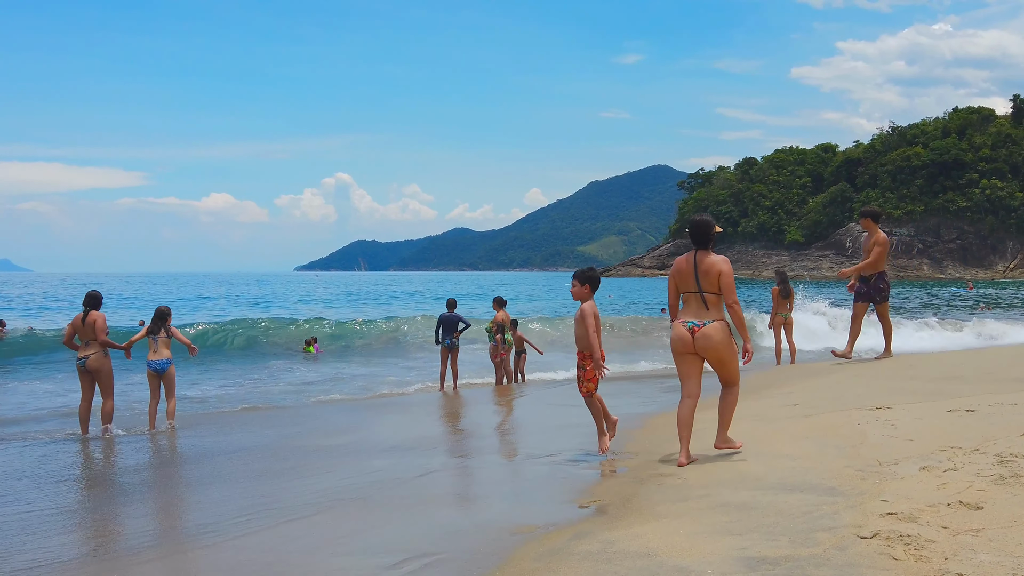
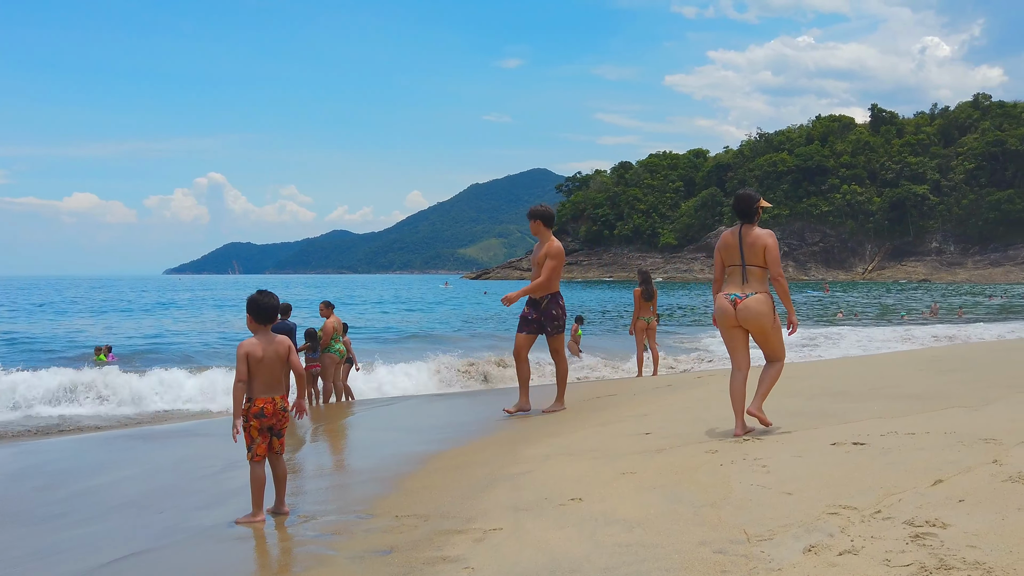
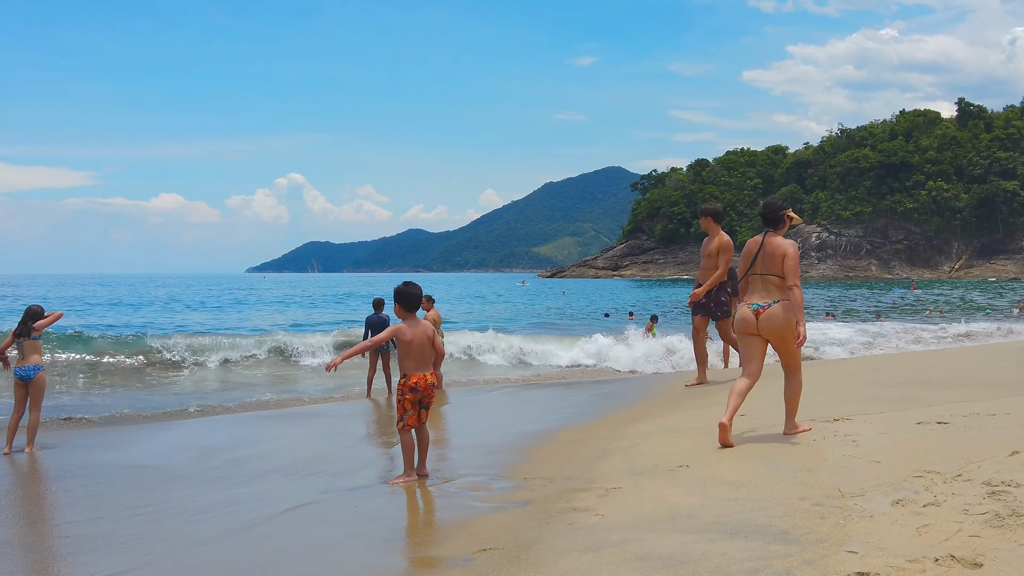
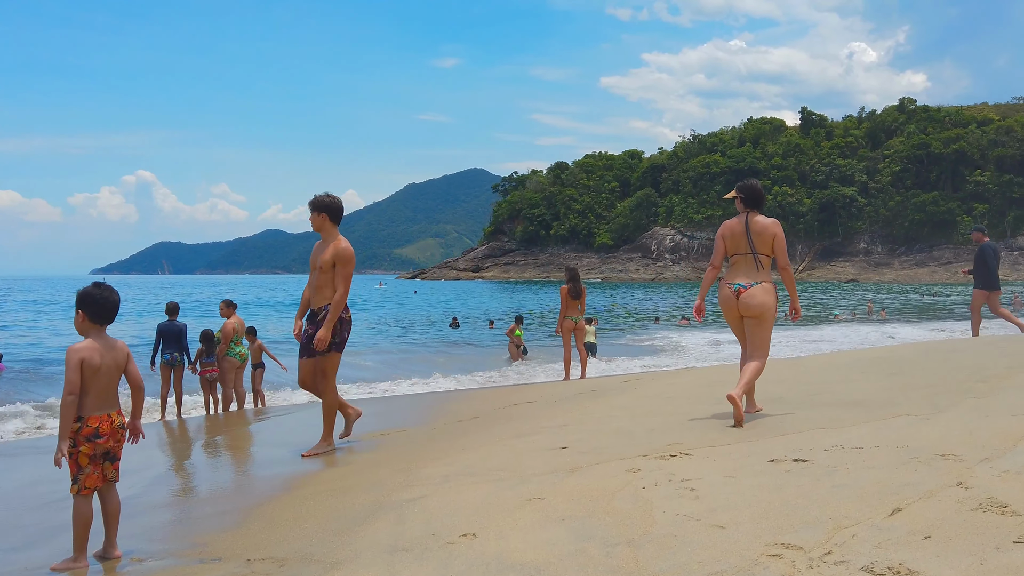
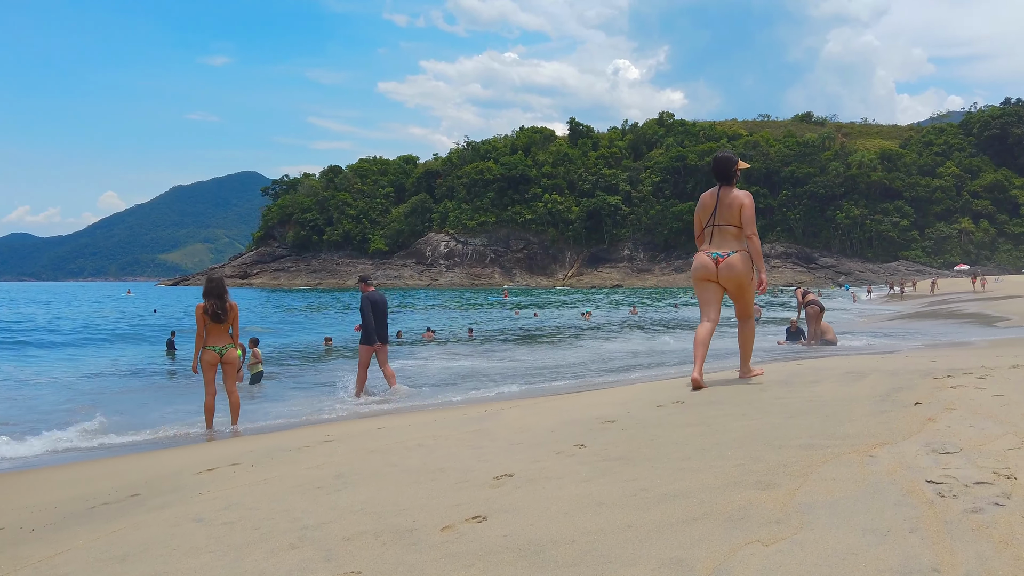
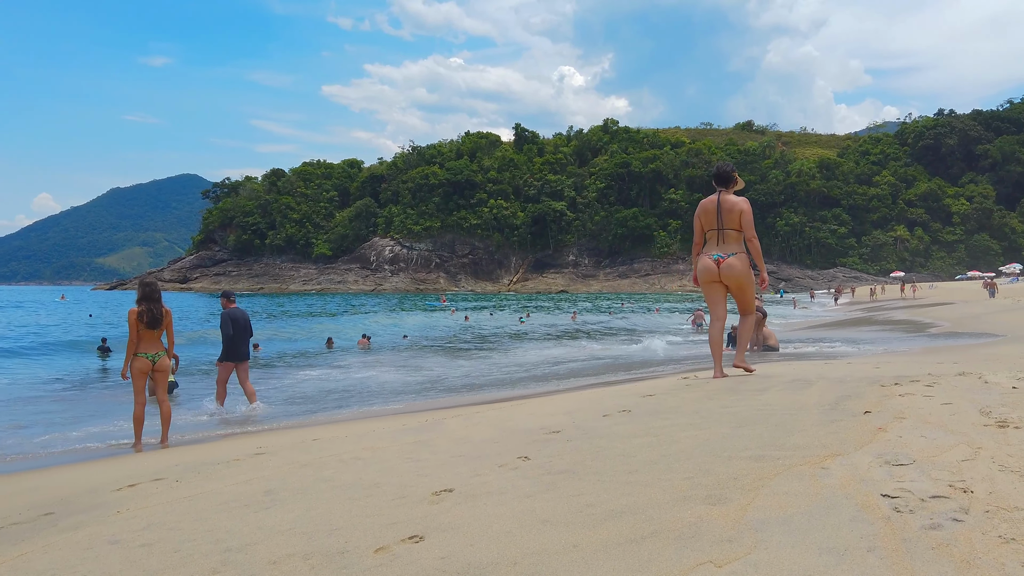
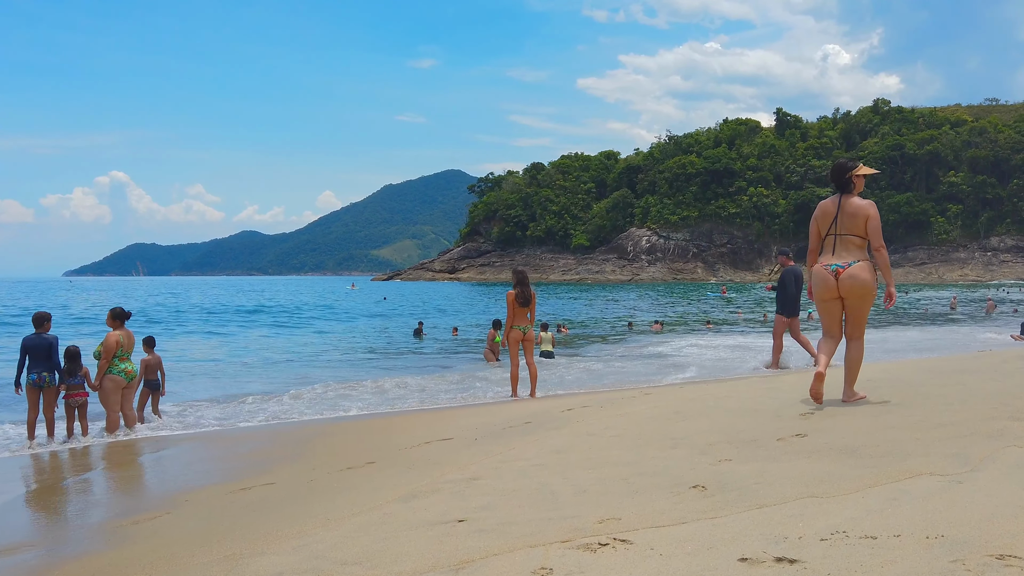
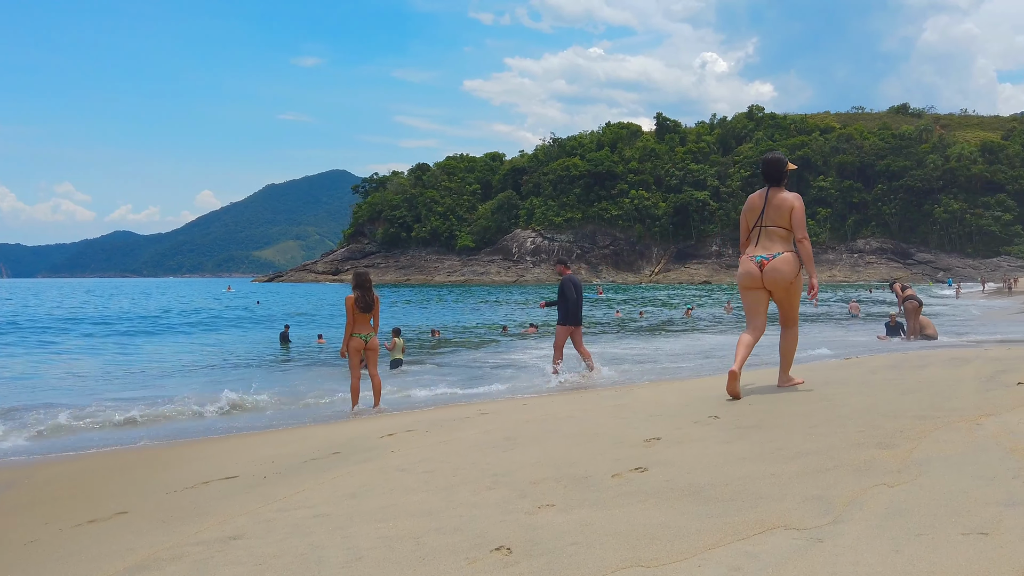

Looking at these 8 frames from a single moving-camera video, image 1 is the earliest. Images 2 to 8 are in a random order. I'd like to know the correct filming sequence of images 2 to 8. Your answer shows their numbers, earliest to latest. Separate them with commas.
3, 2, 4, 7, 8, 5, 6
